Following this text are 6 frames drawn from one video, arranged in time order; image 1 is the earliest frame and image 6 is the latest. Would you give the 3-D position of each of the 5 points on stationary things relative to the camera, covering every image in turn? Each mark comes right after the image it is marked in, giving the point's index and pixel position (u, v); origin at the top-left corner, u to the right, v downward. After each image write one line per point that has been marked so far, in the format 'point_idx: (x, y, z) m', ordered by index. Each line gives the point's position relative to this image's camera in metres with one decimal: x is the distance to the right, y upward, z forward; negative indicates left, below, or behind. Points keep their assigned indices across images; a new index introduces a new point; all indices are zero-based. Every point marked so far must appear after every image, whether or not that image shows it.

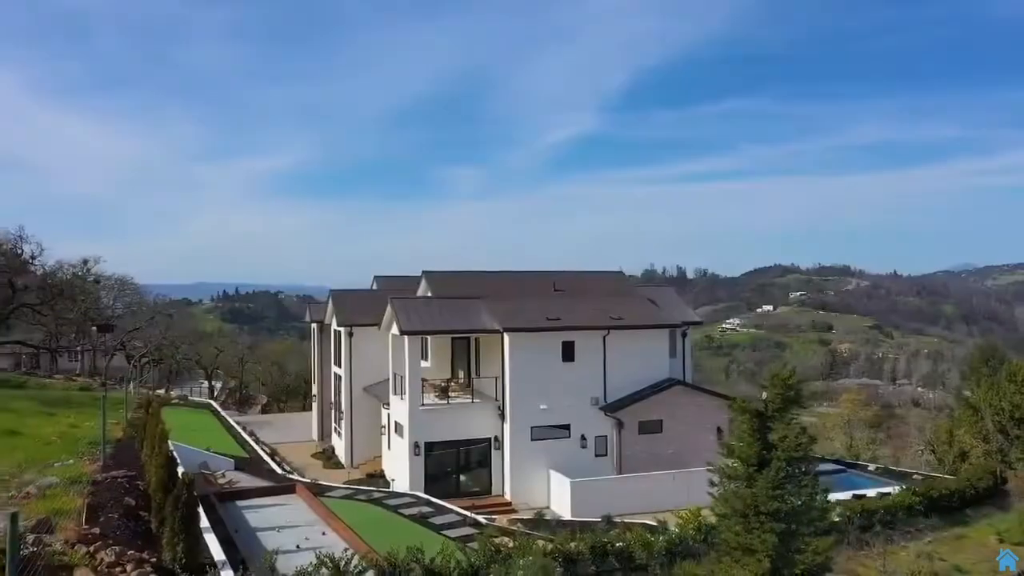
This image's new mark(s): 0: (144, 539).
0: (-6.2, -4.2, +12.2) m
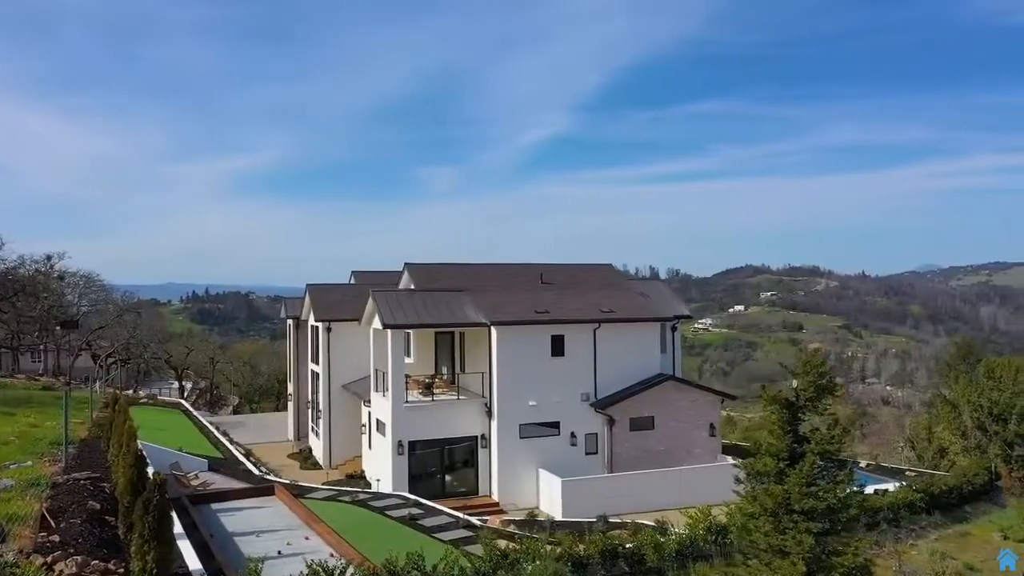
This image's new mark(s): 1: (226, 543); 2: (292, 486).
0: (-6.3, -4.0, +11.2) m
1: (-5.8, -5.1, +14.6) m
2: (-6.0, -5.4, +19.9) m
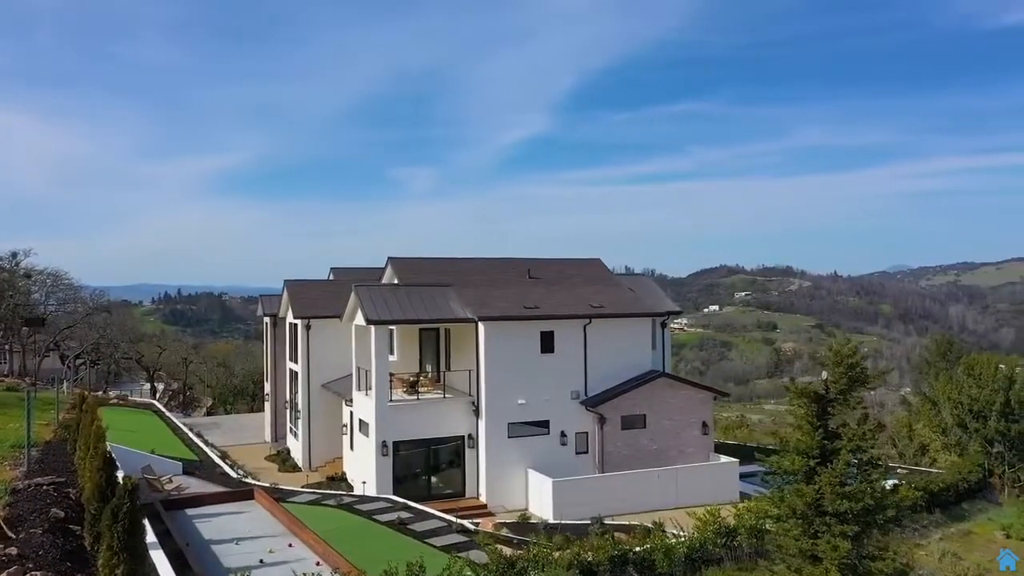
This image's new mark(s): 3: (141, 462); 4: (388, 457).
0: (-6.3, -3.8, +10.3) m
1: (-5.9, -5.0, +13.7) m
2: (-6.3, -5.3, +19.0) m
3: (-10.1, -4.7, +19.7) m
4: (-3.4, -4.7, +20.0) m
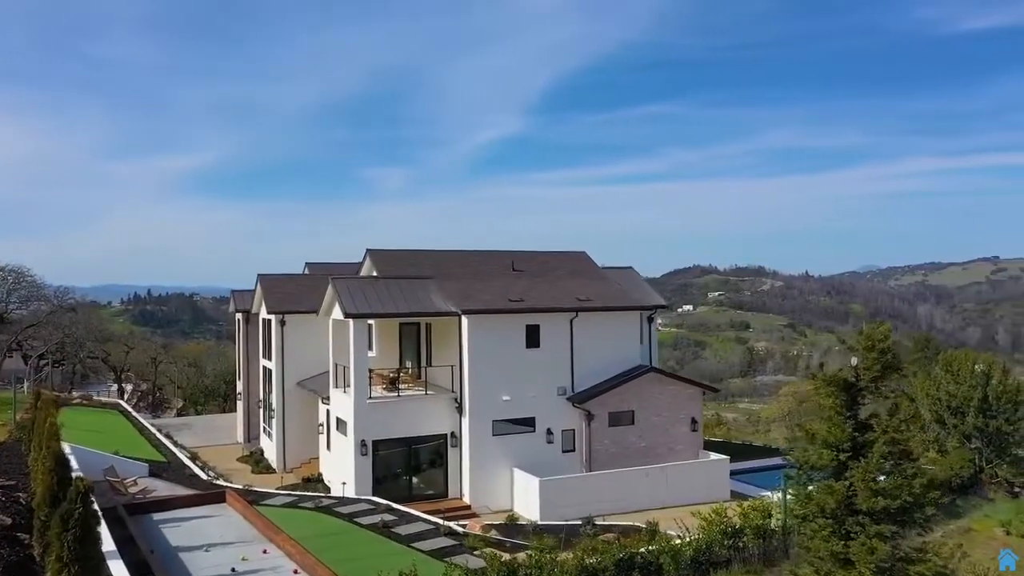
0: (-6.3, -3.6, +9.4) m
1: (-6.1, -4.8, +12.8) m
2: (-6.7, -5.1, +18.1) m
3: (-10.5, -4.5, +18.6) m
4: (-3.8, -4.4, +19.1) m
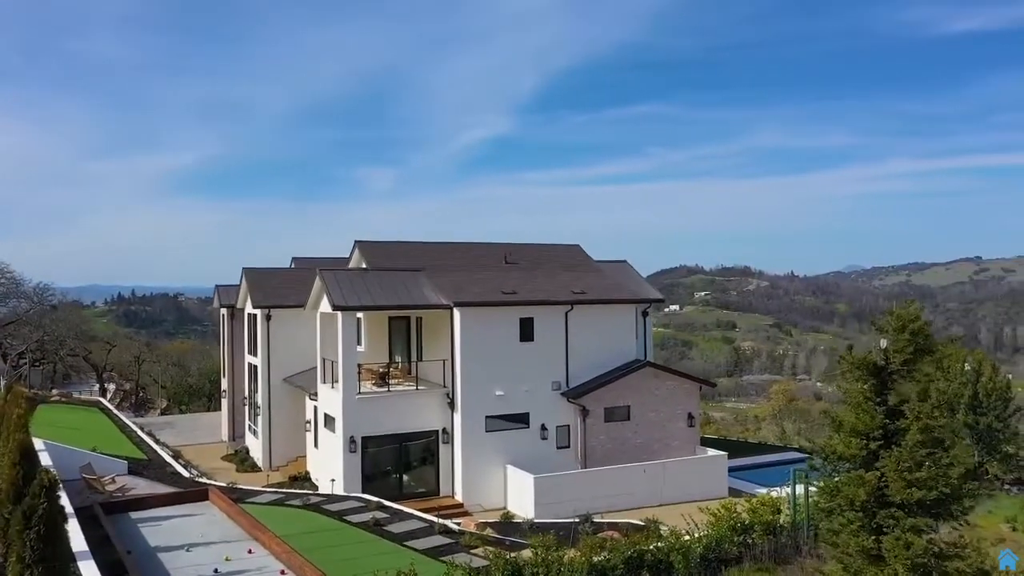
0: (-6.3, -3.4, +8.7) m
1: (-6.1, -4.6, +12.1) m
2: (-6.8, -4.9, +17.4) m
3: (-10.6, -4.3, +17.9) m
4: (-4.0, -4.2, +18.5) m
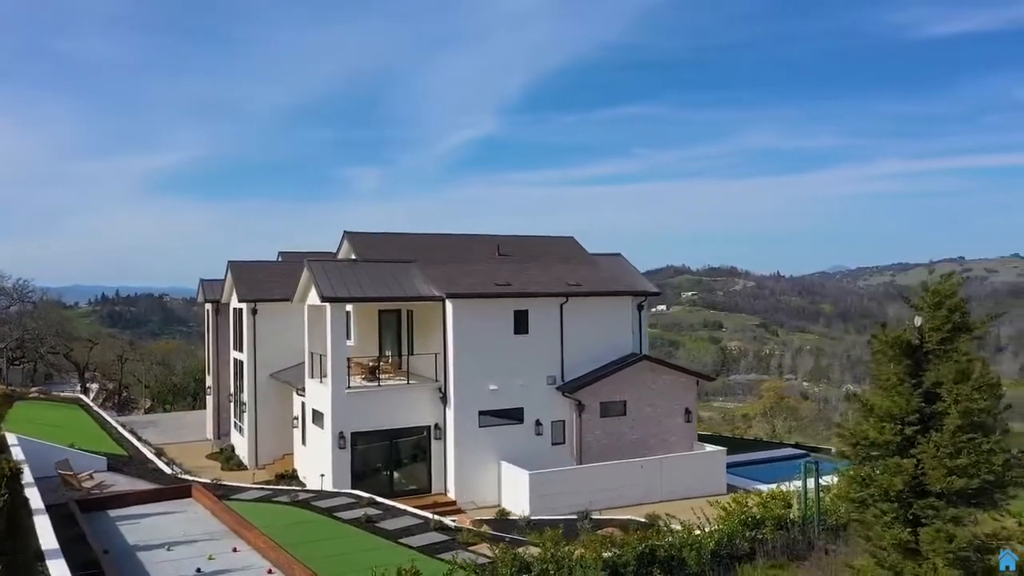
0: (-6.3, -3.2, +8.1) m
1: (-6.1, -4.3, +11.5) m
2: (-7.0, -4.6, +16.8) m
3: (-10.8, -4.1, +17.2) m
4: (-4.1, -4.0, +18.0) m
